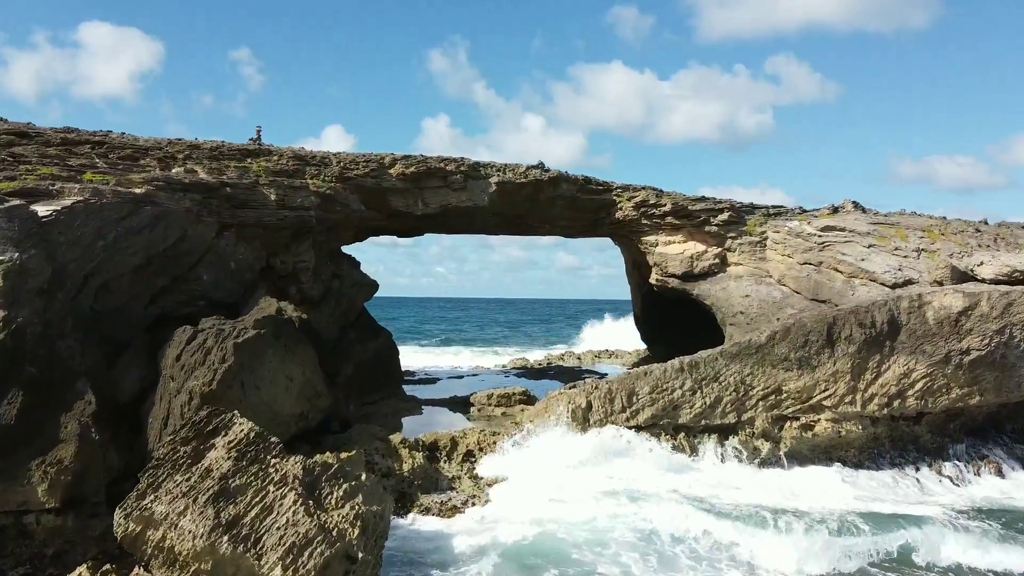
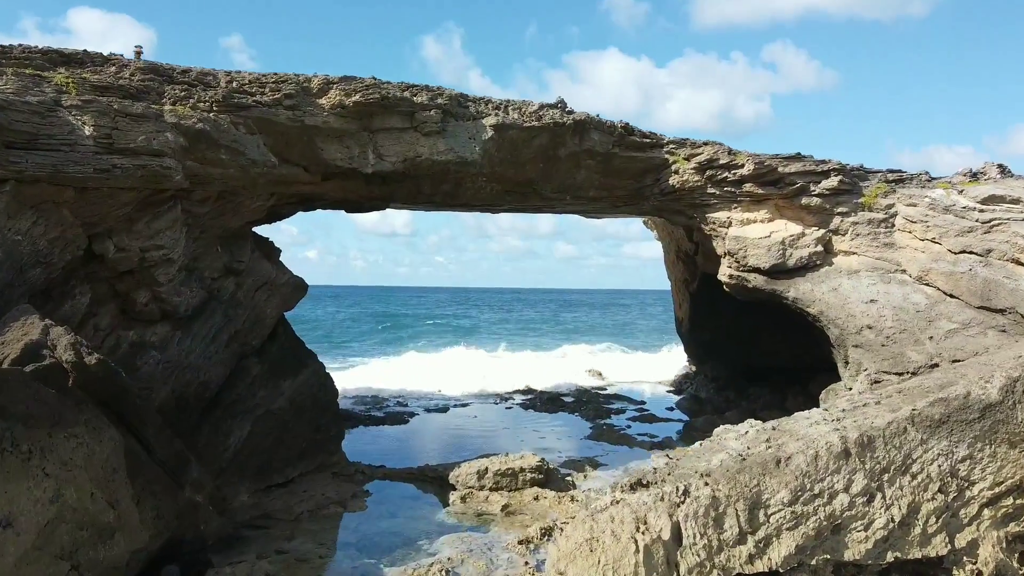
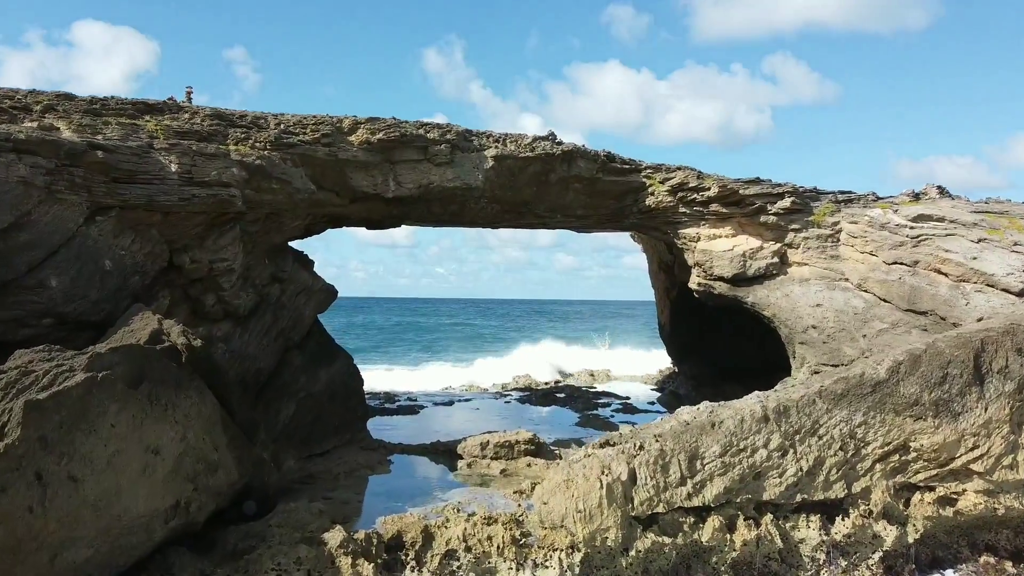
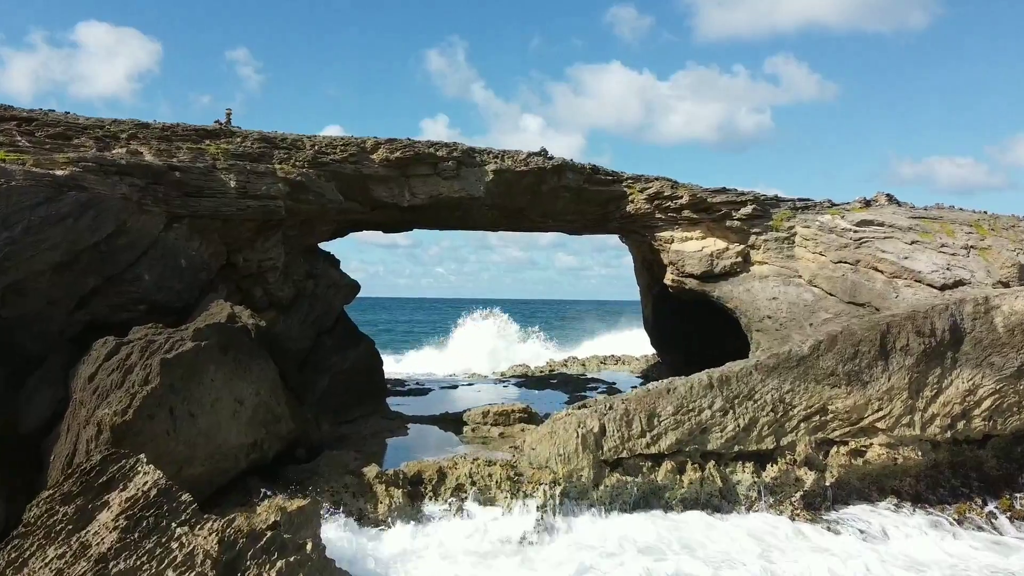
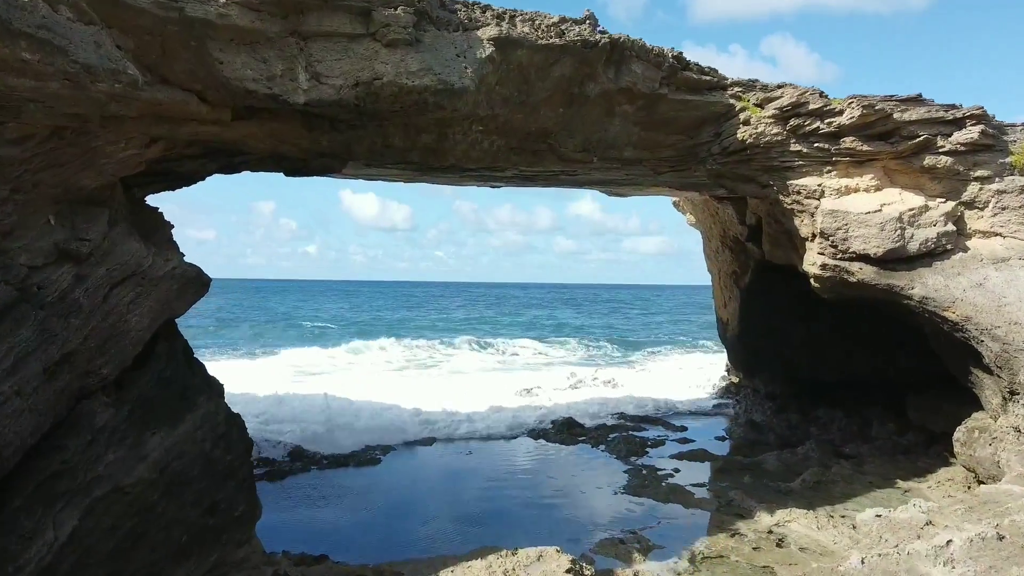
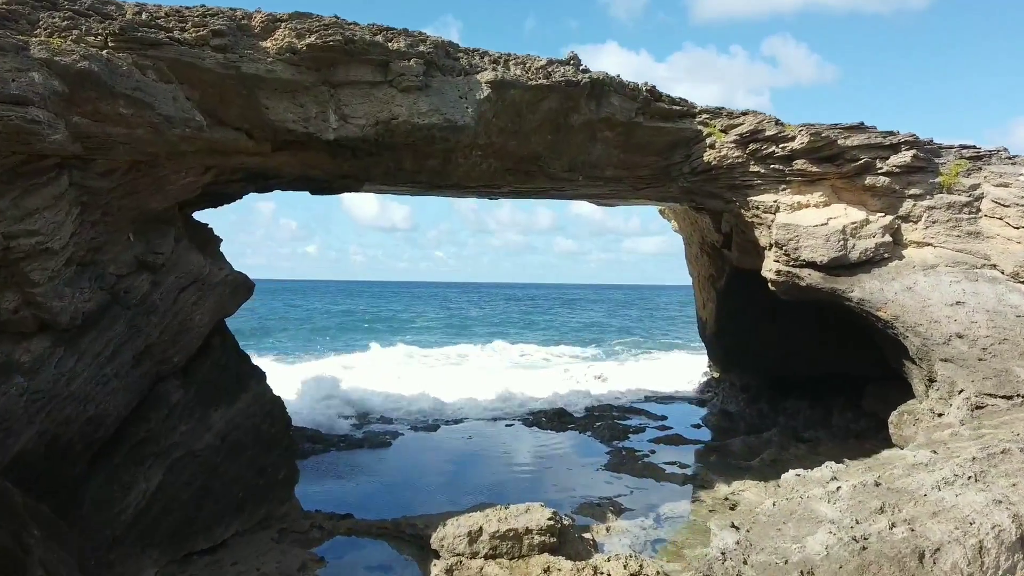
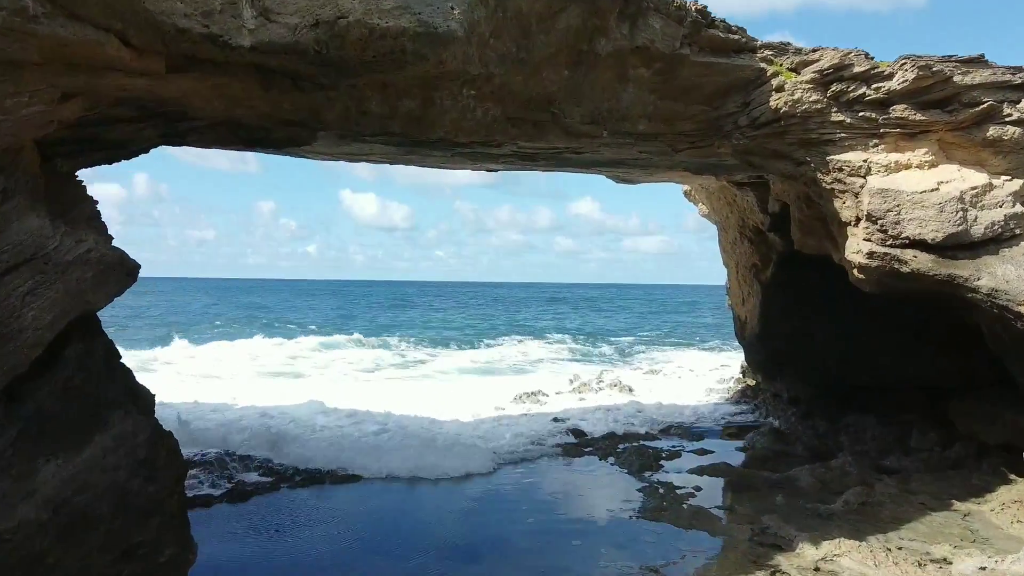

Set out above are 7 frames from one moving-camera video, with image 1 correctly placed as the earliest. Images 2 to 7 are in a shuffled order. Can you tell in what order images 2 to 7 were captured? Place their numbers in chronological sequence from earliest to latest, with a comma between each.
4, 3, 2, 6, 5, 7
